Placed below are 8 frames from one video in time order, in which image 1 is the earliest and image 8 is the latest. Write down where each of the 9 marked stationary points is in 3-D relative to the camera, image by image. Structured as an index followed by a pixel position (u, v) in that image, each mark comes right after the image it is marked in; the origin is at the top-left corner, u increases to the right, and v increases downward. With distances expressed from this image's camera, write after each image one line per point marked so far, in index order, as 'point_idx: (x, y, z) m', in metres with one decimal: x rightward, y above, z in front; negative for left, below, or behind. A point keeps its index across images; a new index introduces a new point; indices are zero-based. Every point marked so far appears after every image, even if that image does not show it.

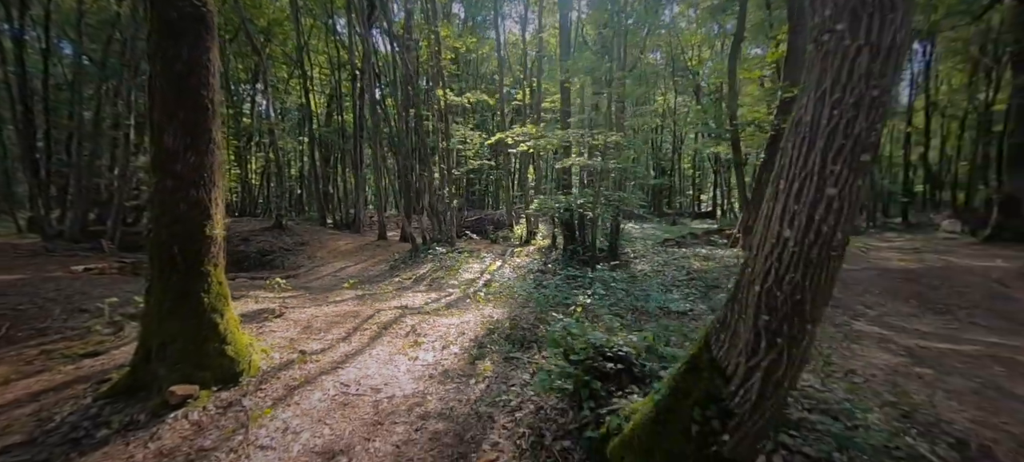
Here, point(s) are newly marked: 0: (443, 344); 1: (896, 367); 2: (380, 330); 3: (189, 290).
0: (-0.9, -1.5, +4.5) m
1: (+4.4, -1.5, +4.0) m
2: (-2.0, -1.4, +5.1) m
3: (-3.1, -0.6, +3.4) m
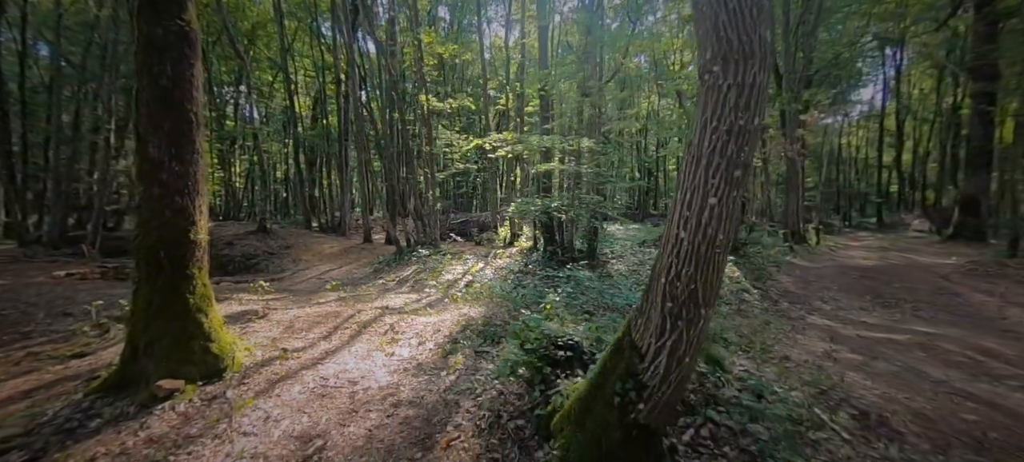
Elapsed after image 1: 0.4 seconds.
0: (-1.3, -1.5, +4.8) m
1: (+4.0, -1.5, +4.4) m
2: (-2.4, -1.5, +5.3) m
3: (-3.5, -0.6, +3.6) m
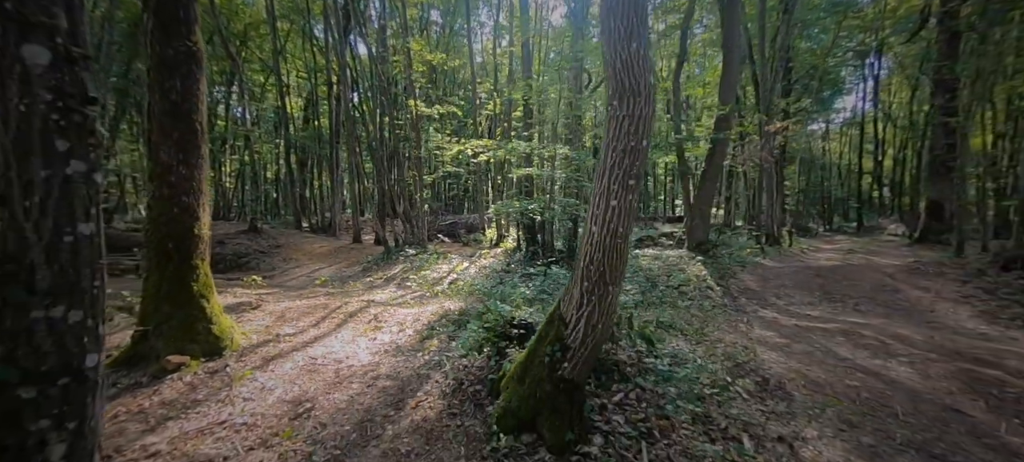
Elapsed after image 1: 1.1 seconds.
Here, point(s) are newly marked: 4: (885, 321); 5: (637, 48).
0: (-1.7, -1.5, +5.3) m
1: (+3.6, -1.5, +5.0) m
2: (-2.8, -1.5, +5.8) m
3: (-3.9, -0.6, +4.1) m
4: (+6.7, -1.6, +6.2) m
5: (+0.9, +1.3, +2.4) m
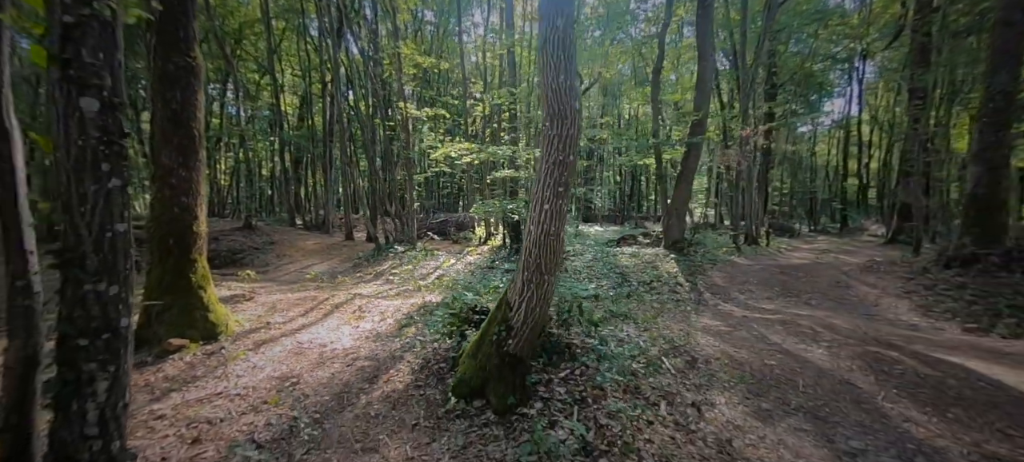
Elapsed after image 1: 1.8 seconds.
0: (-2.2, -1.4, +5.8) m
1: (+3.1, -1.5, +5.6) m
2: (-3.3, -1.4, +6.3) m
3: (-4.3, -0.5, +4.6) m
4: (+6.2, -1.6, +6.8) m
5: (+0.4, +1.3, +2.9) m
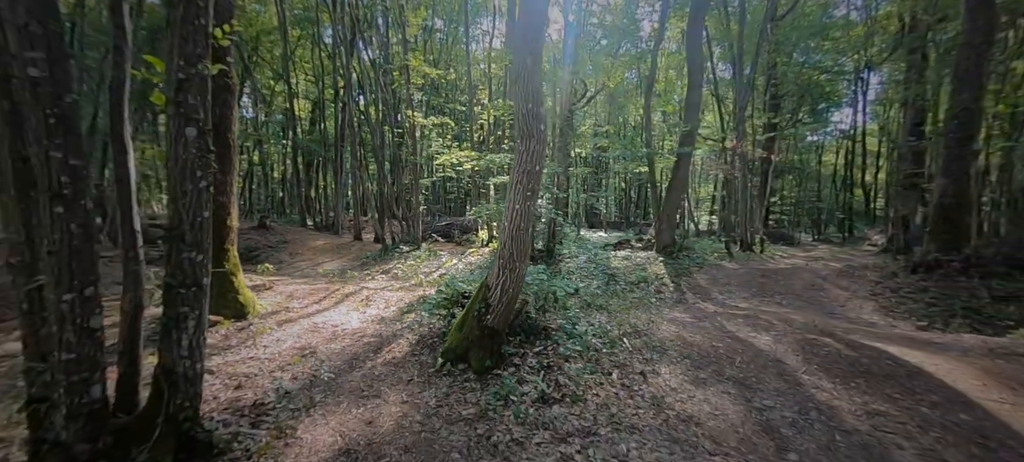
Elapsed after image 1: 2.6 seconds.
0: (-2.4, -1.4, +6.6) m
1: (+2.9, -1.5, +6.3) m
2: (-3.5, -1.4, +7.1) m
3: (-4.6, -0.4, +5.4) m
4: (+6.0, -1.7, +7.4) m
5: (+0.2, +1.3, +3.7) m
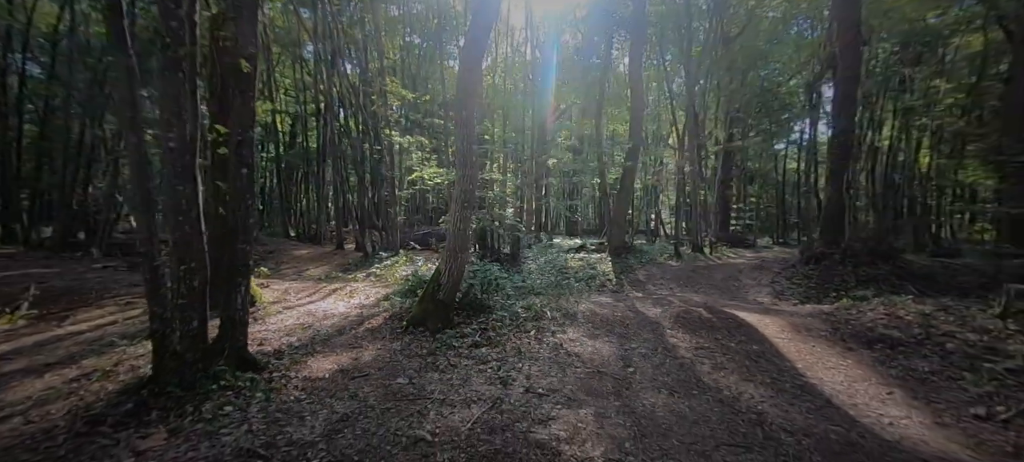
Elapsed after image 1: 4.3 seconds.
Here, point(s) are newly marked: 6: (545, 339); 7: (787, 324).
0: (-3.3, -1.5, +8.0) m
1: (+1.9, -1.6, +7.9) m
2: (-4.5, -1.5, +8.5) m
3: (-5.5, -0.6, +6.7) m
4: (+5.0, -1.7, +9.2) m
5: (-0.7, +1.3, +5.3) m
6: (+0.5, -1.7, +5.4) m
7: (+4.7, -1.6, +6.0) m
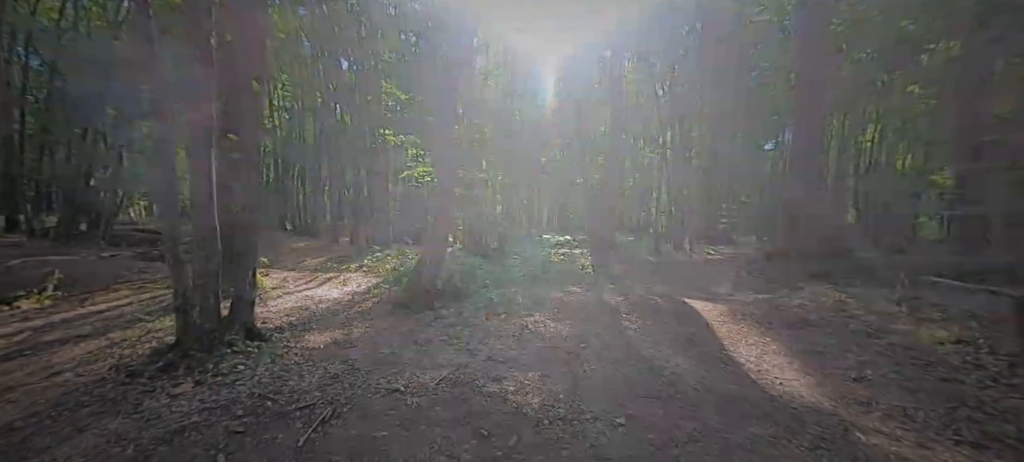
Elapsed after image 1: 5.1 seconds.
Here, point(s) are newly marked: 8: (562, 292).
0: (-3.8, -1.4, +8.7) m
1: (+1.4, -1.5, +8.7) m
2: (-5.0, -1.4, +9.2) m
3: (-6.0, -0.4, +7.4) m
4: (+4.4, -1.6, +10.1) m
5: (-1.1, +1.4, +6.1) m
6: (0.0, -1.6, +6.1) m
7: (+4.2, -1.6, +6.8) m
8: (+1.1, -1.5, +8.3) m
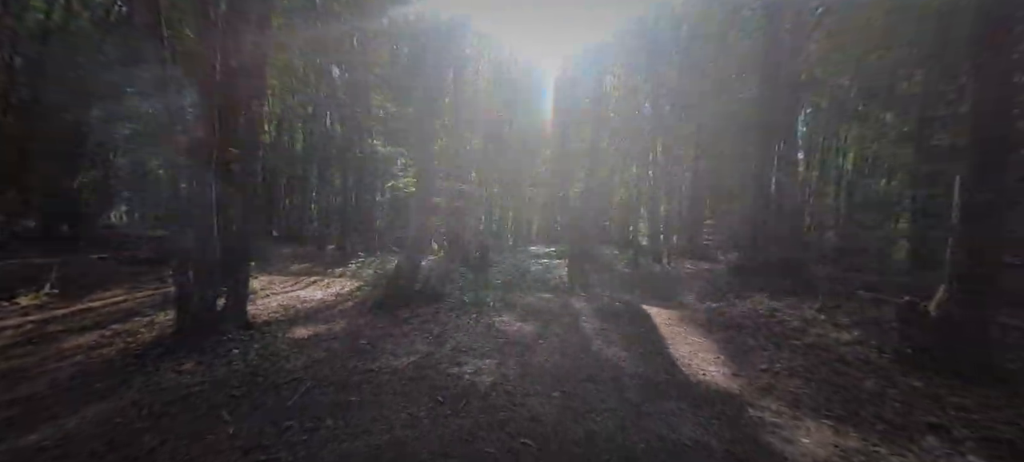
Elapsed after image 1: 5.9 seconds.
0: (-4.5, -1.5, +9.3) m
1: (+0.8, -1.8, +9.4) m
2: (-5.7, -1.5, +9.7) m
3: (-6.6, -0.5, +7.9) m
4: (+3.7, -2.0, +10.9) m
5: (-1.6, +1.3, +6.8) m
6: (-0.6, -1.7, +6.8) m
7: (+3.6, -1.8, +7.6) m
8: (+0.5, -1.7, +9.0) m
